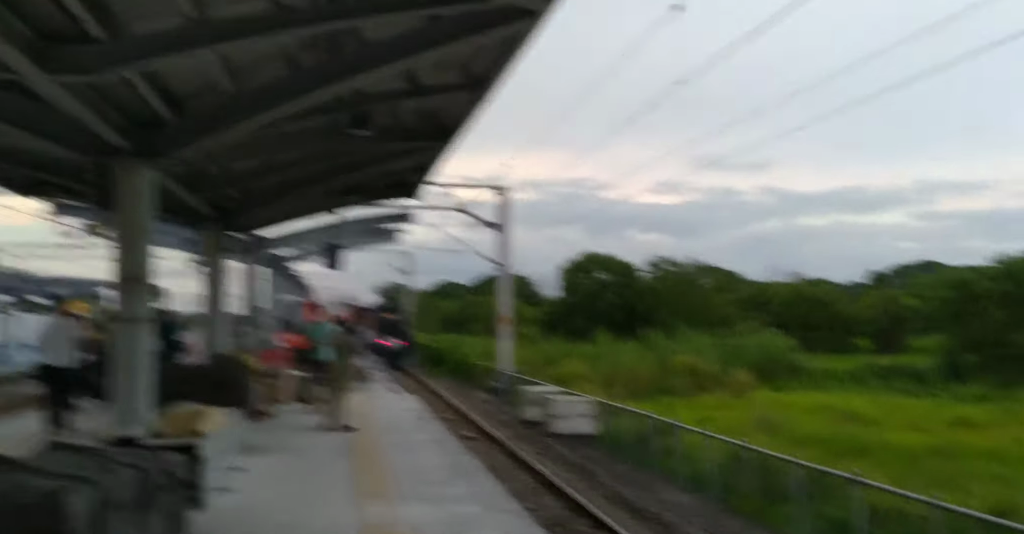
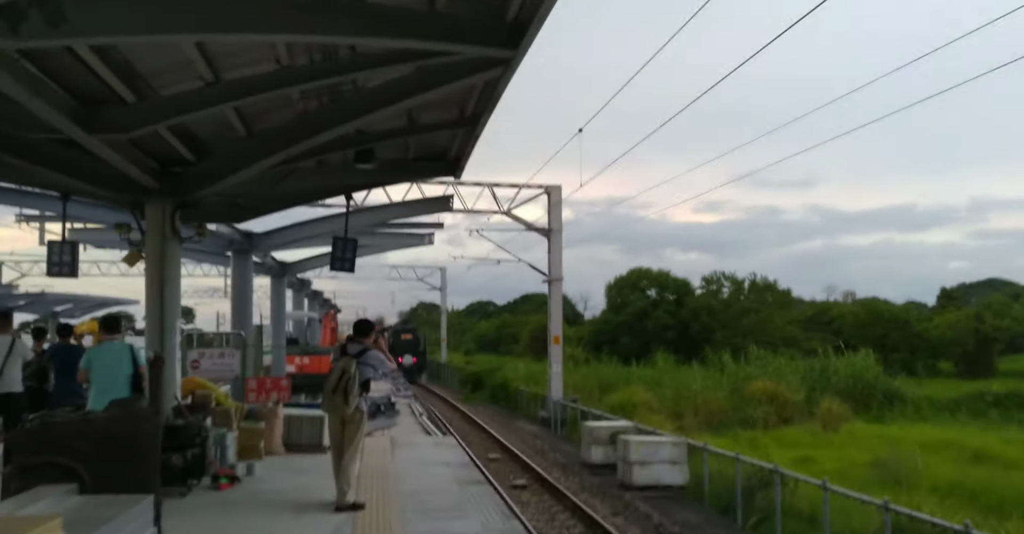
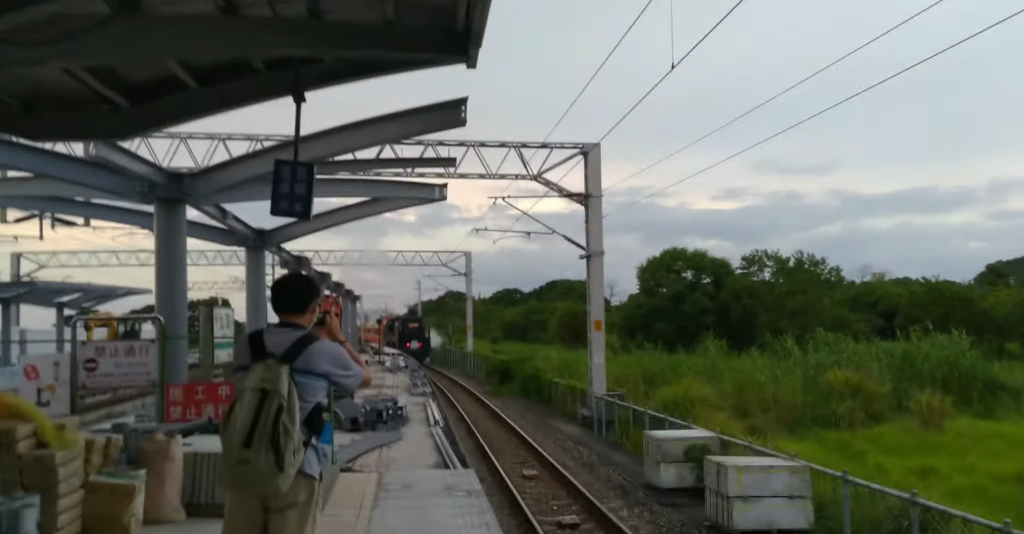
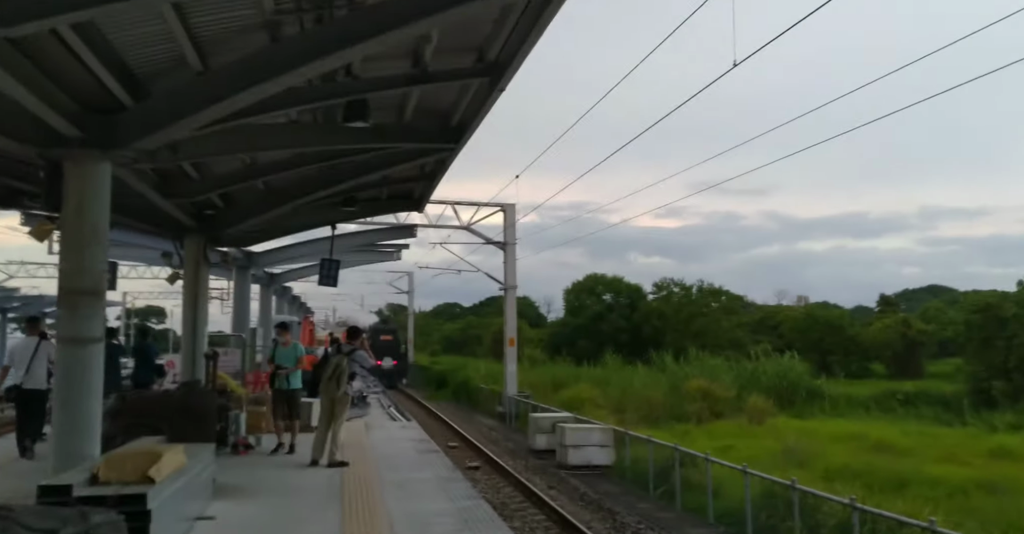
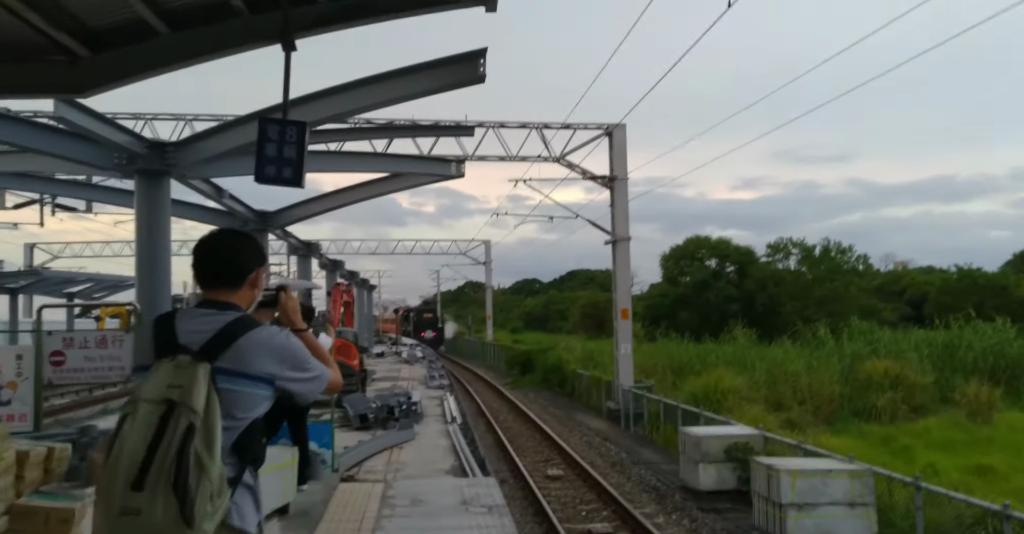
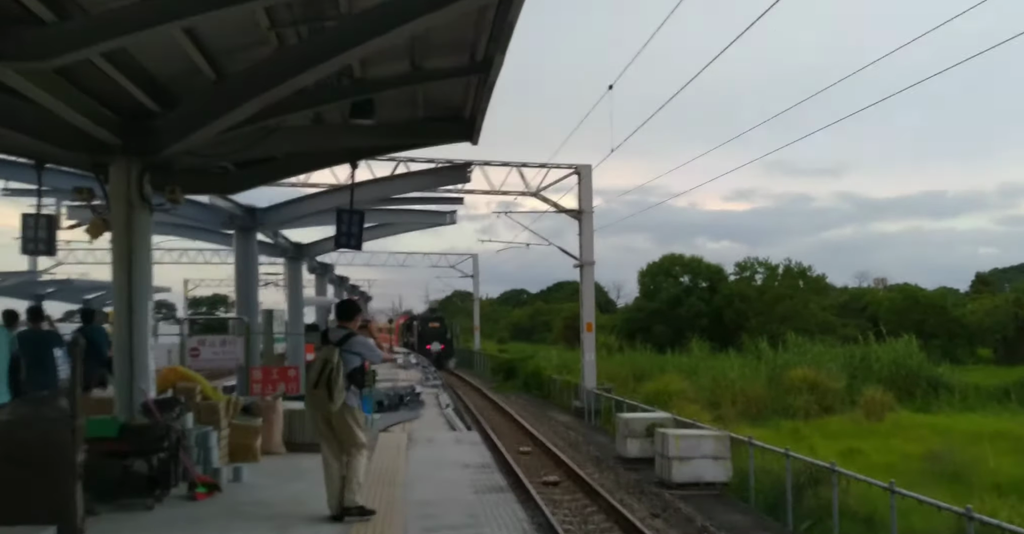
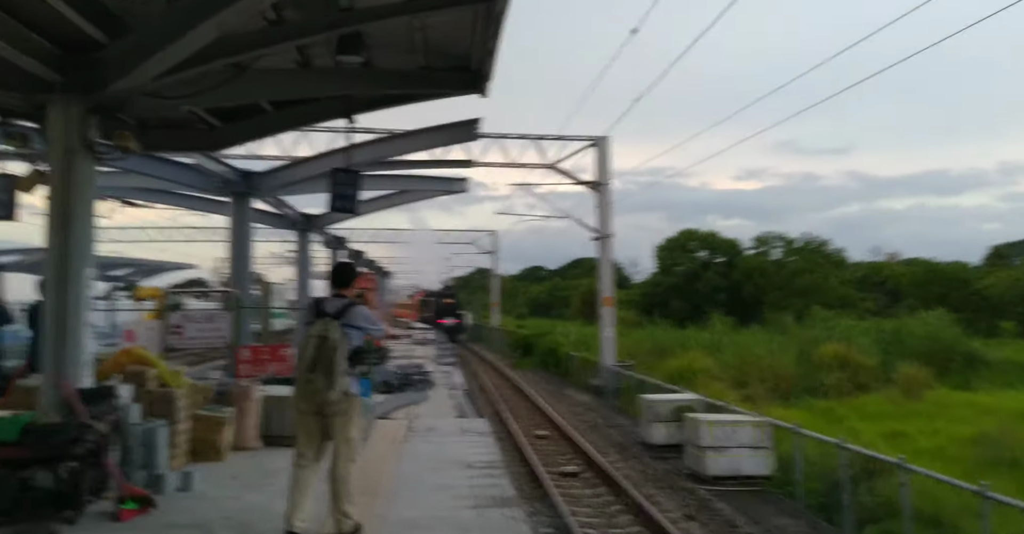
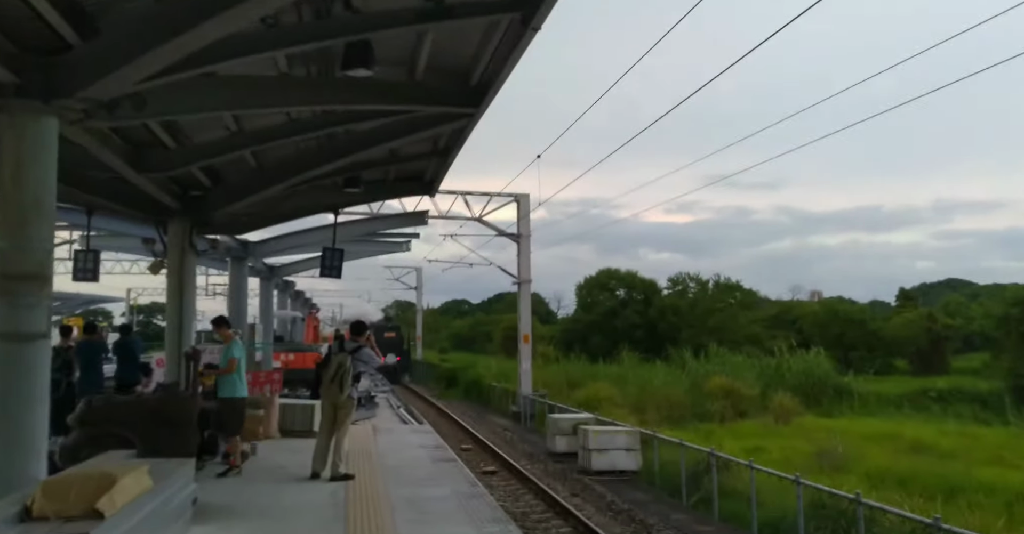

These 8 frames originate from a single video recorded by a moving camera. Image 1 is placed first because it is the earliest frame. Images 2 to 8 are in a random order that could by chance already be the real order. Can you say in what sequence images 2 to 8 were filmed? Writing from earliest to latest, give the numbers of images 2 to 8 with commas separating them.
4, 8, 2, 6, 7, 3, 5
